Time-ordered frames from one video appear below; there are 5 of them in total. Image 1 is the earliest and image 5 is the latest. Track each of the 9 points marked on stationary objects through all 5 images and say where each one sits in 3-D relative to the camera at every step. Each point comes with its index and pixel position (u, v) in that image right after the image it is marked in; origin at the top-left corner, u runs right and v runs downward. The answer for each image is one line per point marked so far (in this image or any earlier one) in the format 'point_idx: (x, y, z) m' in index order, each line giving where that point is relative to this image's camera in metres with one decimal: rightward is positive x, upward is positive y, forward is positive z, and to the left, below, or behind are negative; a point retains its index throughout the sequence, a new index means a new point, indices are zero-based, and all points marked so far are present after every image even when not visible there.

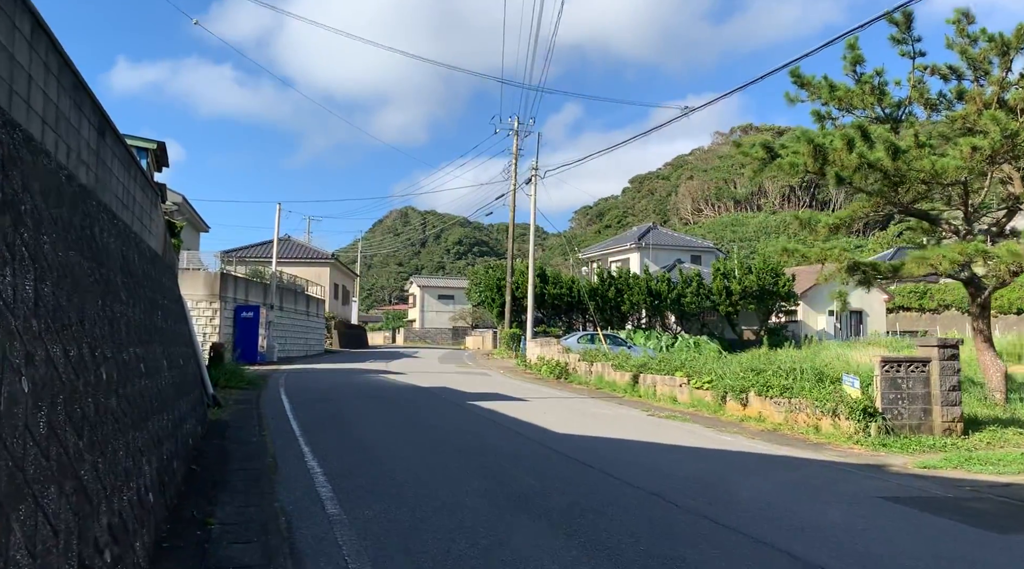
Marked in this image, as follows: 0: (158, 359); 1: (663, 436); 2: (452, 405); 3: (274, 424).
0: (-3.6, -0.8, +7.2) m
1: (+2.2, -2.2, +10.2) m
2: (-1.1, -2.3, +13.0) m
3: (-3.8, -2.2, +11.0) m
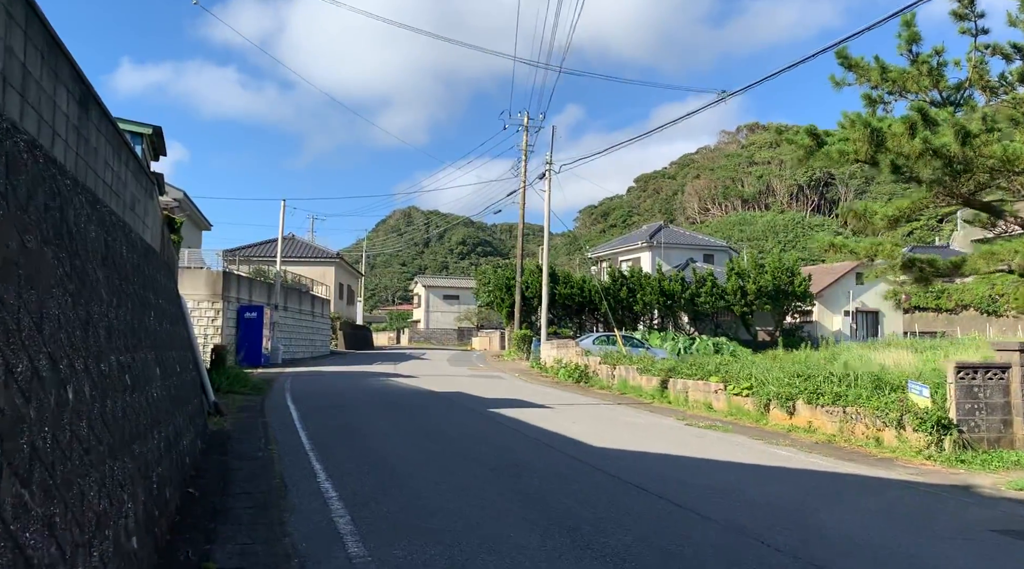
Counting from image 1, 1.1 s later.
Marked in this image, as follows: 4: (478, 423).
0: (-3.2, -0.7, +6.2) m
1: (+2.7, -2.2, +9.2) m
2: (-0.7, -2.2, +12.0) m
3: (-3.3, -2.2, +10.0) m
4: (-0.5, -2.2, +10.9) m
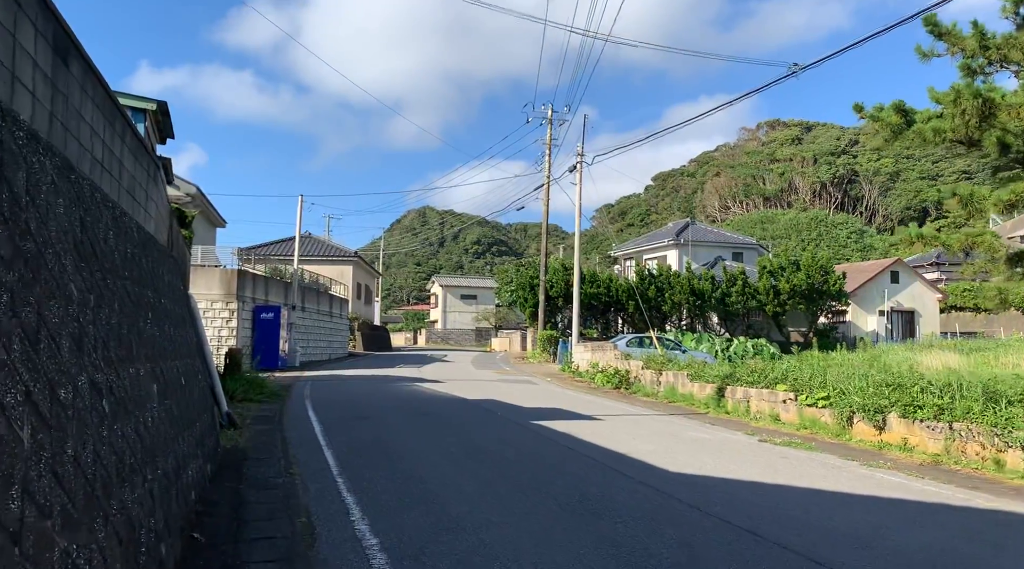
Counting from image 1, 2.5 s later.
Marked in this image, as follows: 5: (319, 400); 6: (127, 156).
0: (-2.6, -0.7, +4.9) m
1: (+3.3, -2.1, +7.8) m
2: (+0.1, -2.2, +10.6) m
3: (-2.6, -2.1, +8.8) m
4: (+0.2, -2.1, +9.6) m
5: (-3.9, -2.4, +14.1) m
6: (-4.0, +1.3, +7.1) m
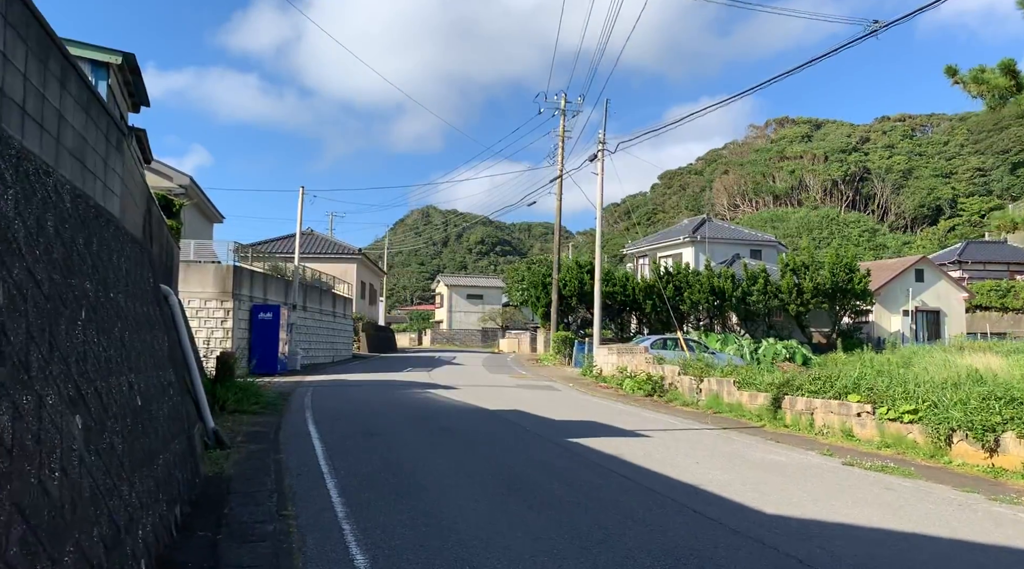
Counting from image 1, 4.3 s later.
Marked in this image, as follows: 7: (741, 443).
0: (-2.1, -0.6, +3.3) m
1: (+3.8, -2.1, +6.2) m
2: (+0.5, -2.1, +9.0) m
3: (-2.2, -2.1, +7.1) m
4: (+0.7, -2.0, +7.9) m
5: (-3.4, -2.3, +12.5) m
6: (-3.5, +1.4, +5.5) m
7: (+3.3, -2.3, +9.9) m
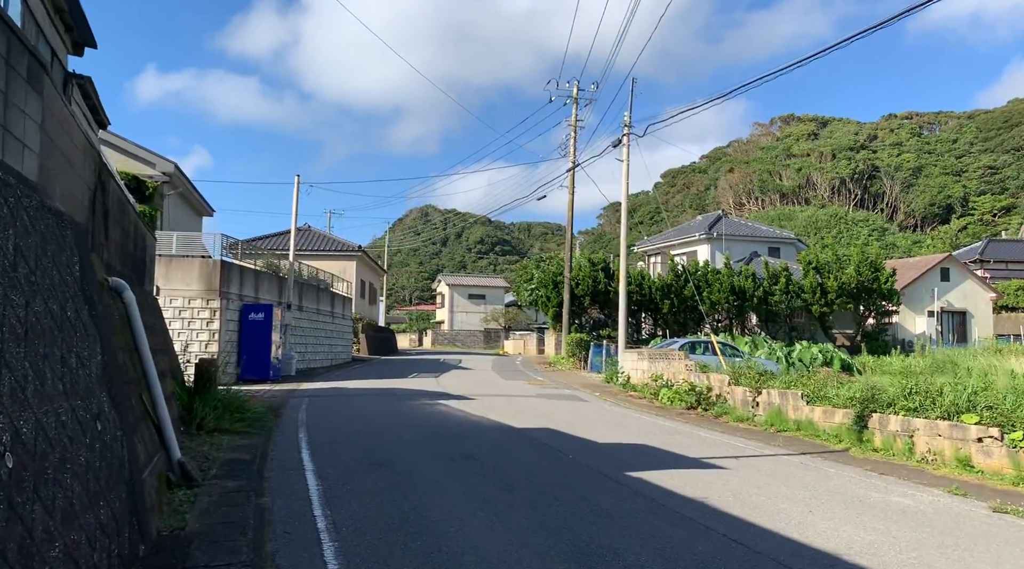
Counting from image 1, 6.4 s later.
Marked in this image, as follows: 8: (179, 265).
0: (-1.6, -0.6, +1.3) m
1: (+4.3, -2.0, +4.2) m
2: (+1.0, -2.1, +7.0) m
3: (-1.7, -2.0, +5.1) m
4: (+1.2, -2.0, +5.9) m
5: (-3.0, -2.2, +10.5) m
6: (-3.0, +1.5, +3.5) m
7: (+3.8, -2.2, +8.0) m
8: (-8.7, +0.5, +18.1) m
